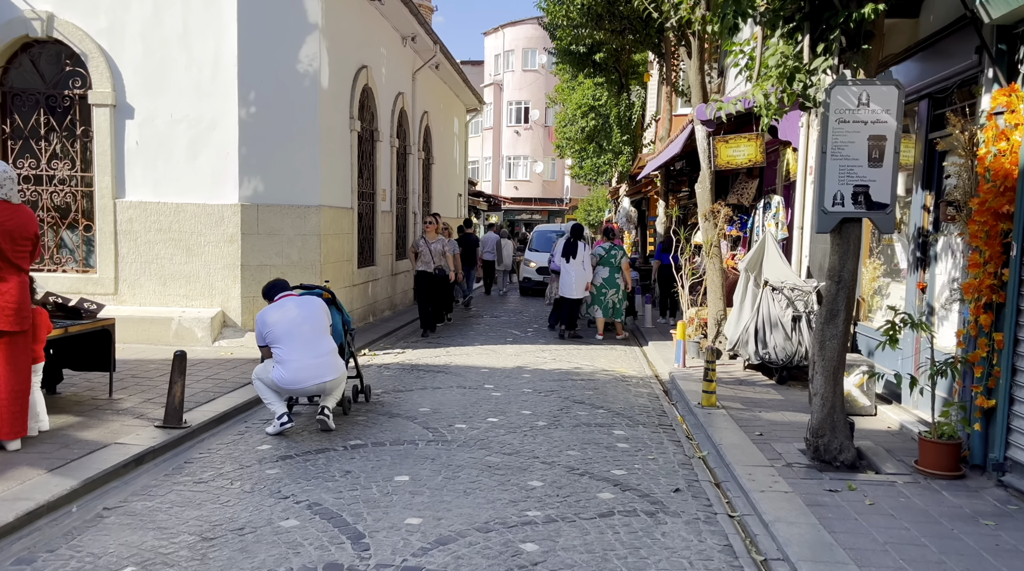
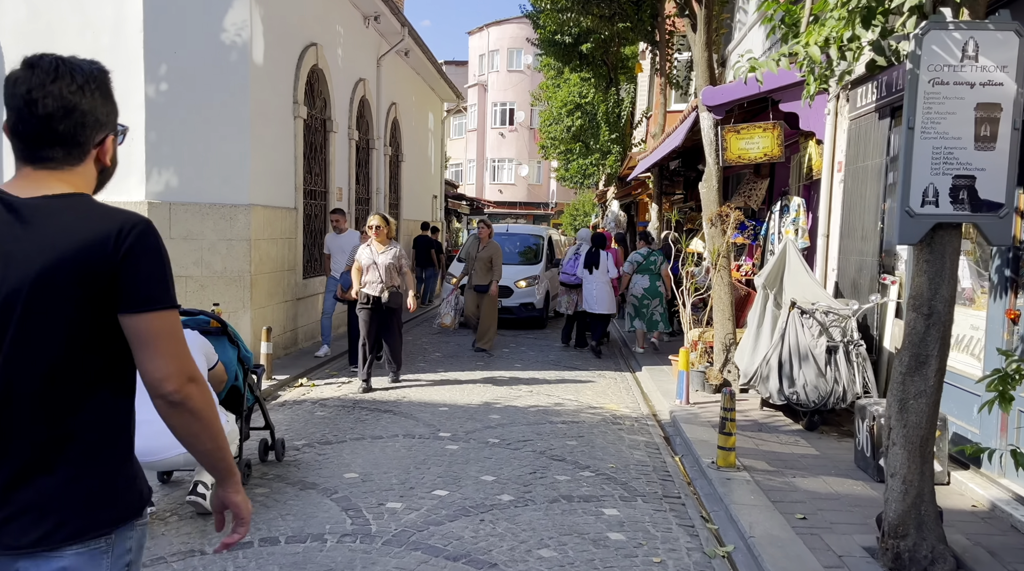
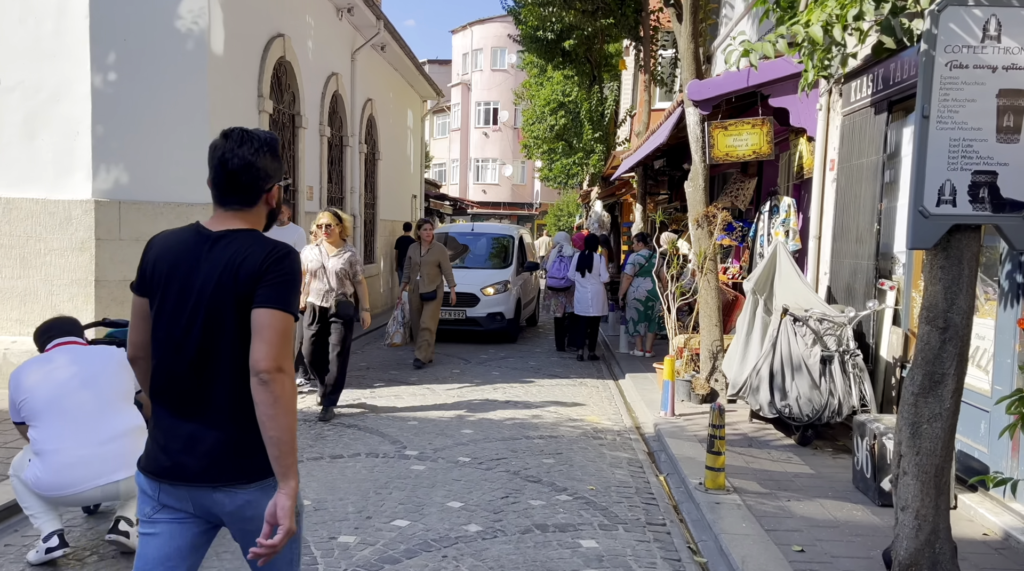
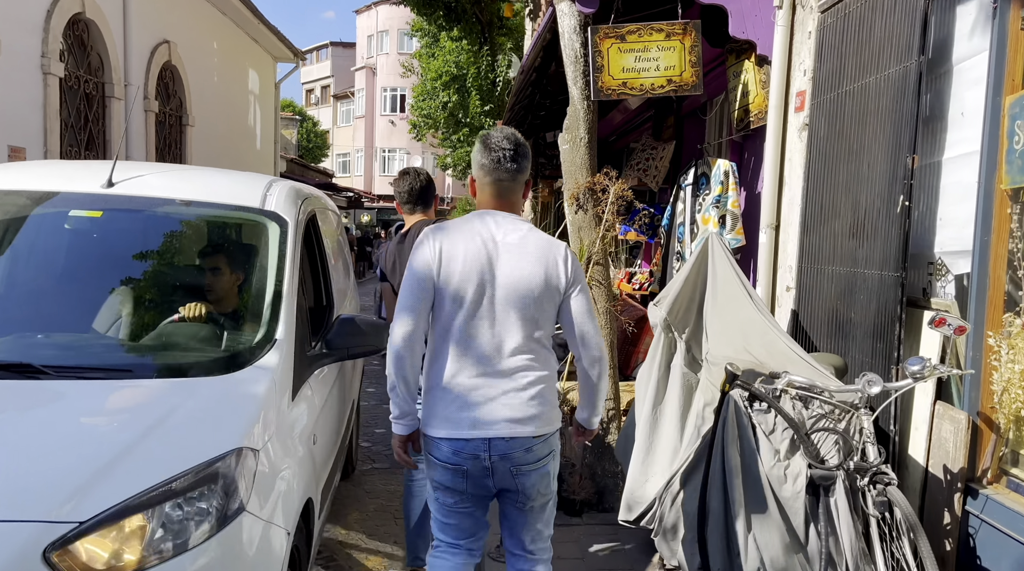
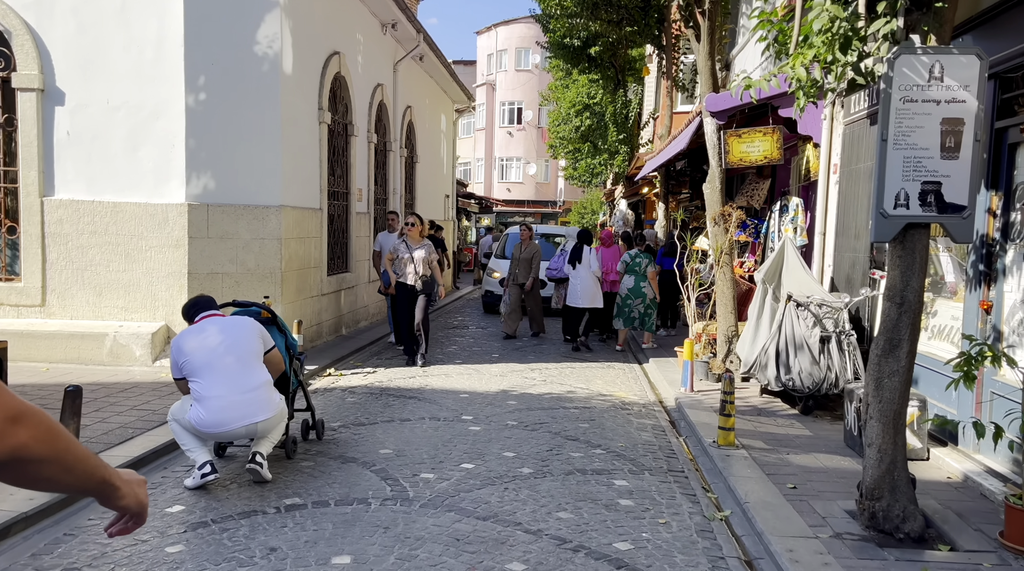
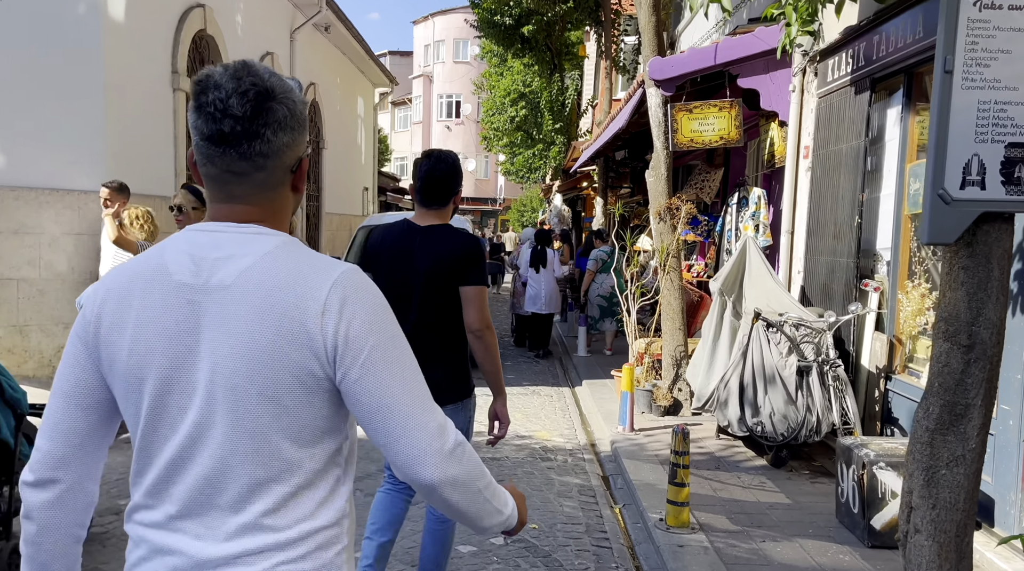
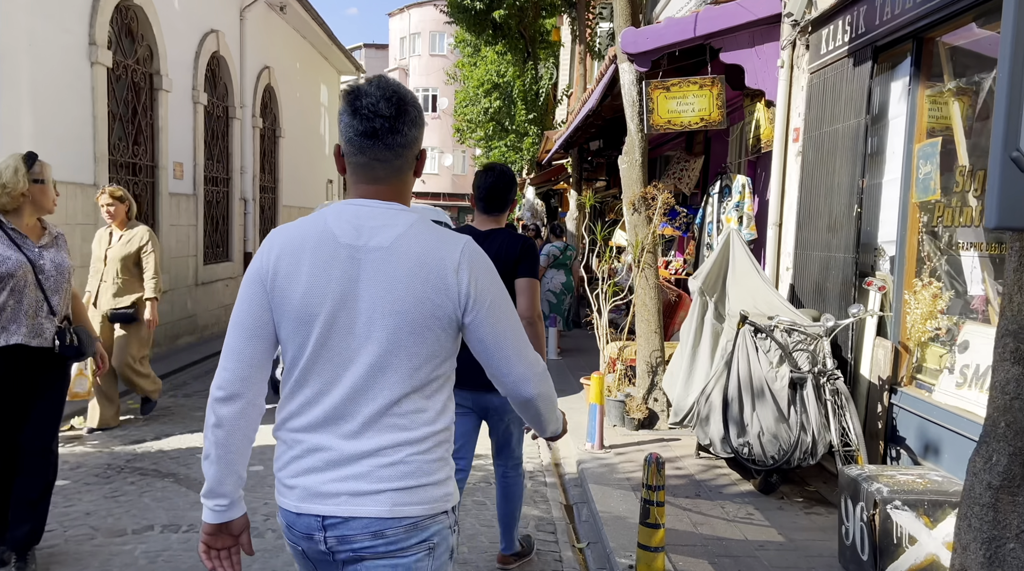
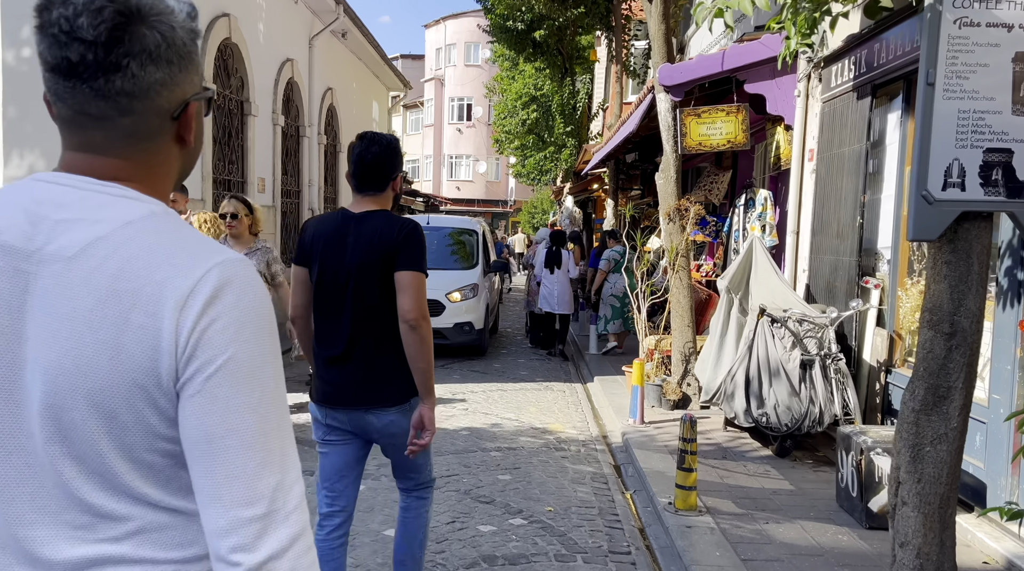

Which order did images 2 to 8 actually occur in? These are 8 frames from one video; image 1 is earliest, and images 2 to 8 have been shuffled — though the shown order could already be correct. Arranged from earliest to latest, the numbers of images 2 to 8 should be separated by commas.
5, 2, 3, 8, 6, 7, 4
